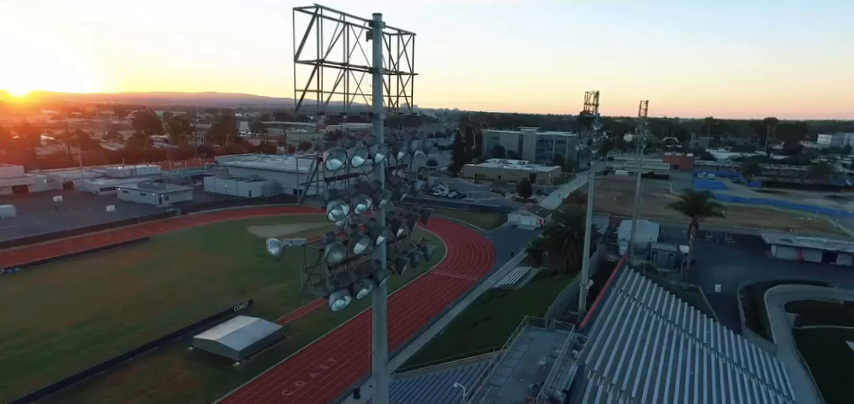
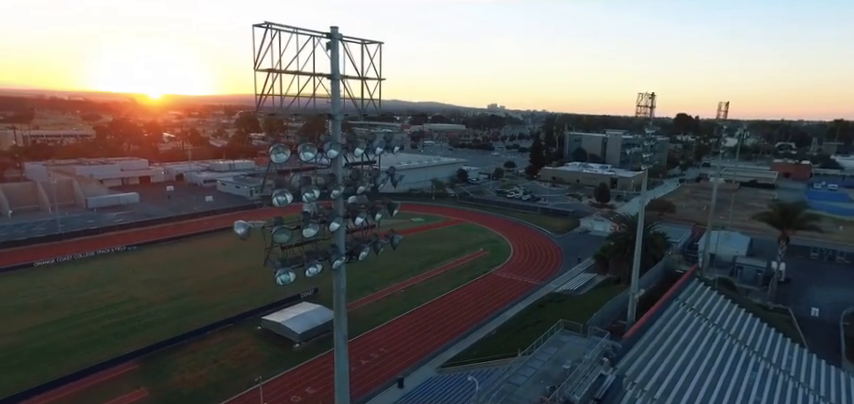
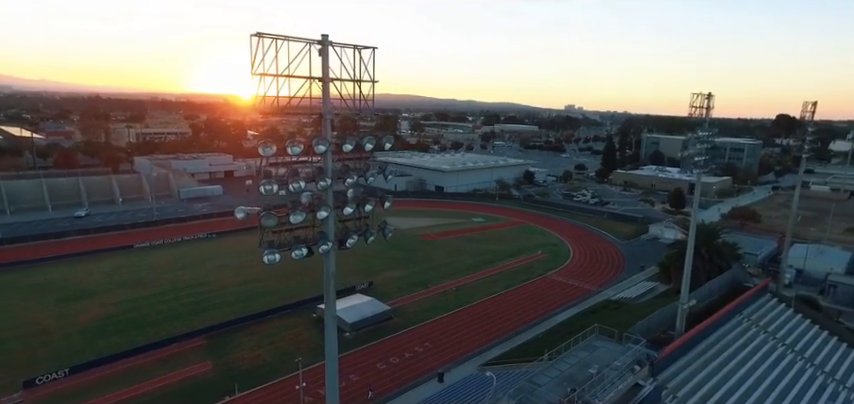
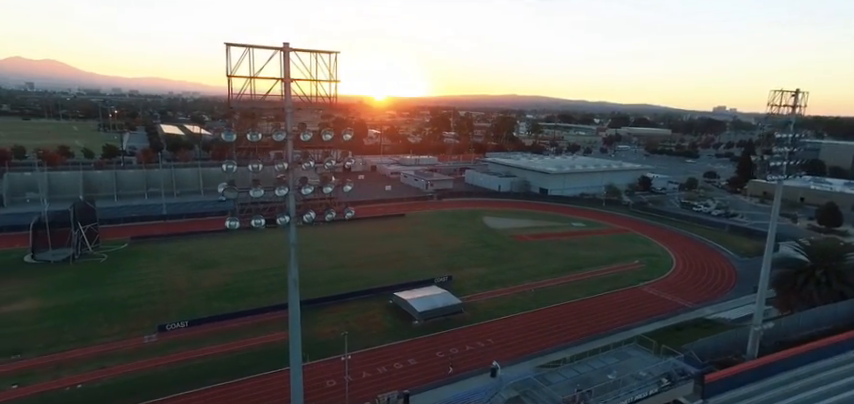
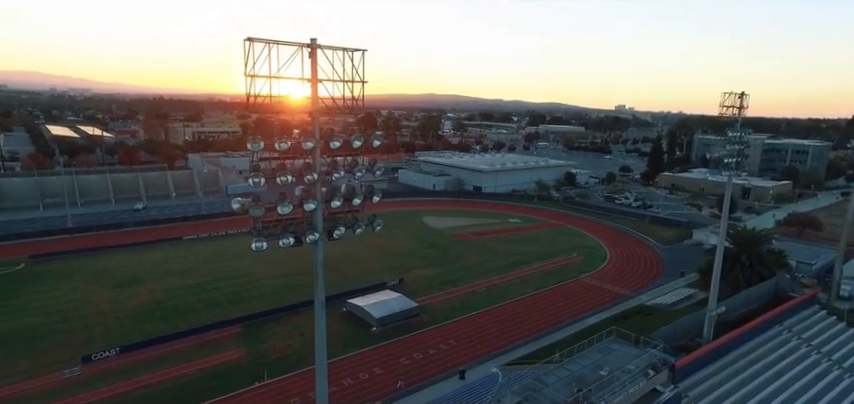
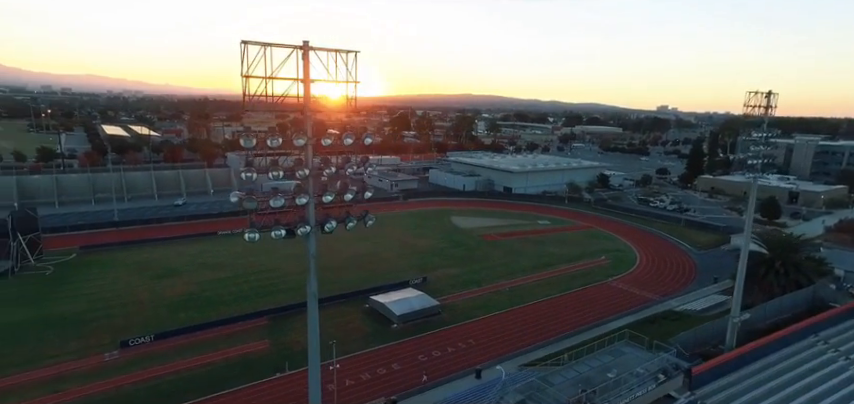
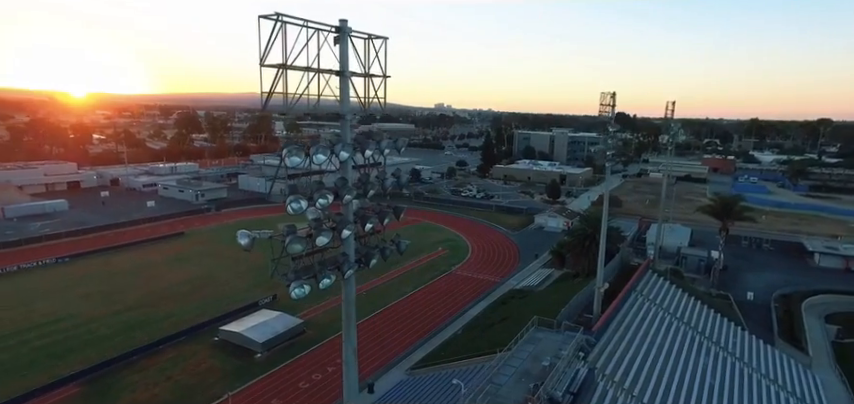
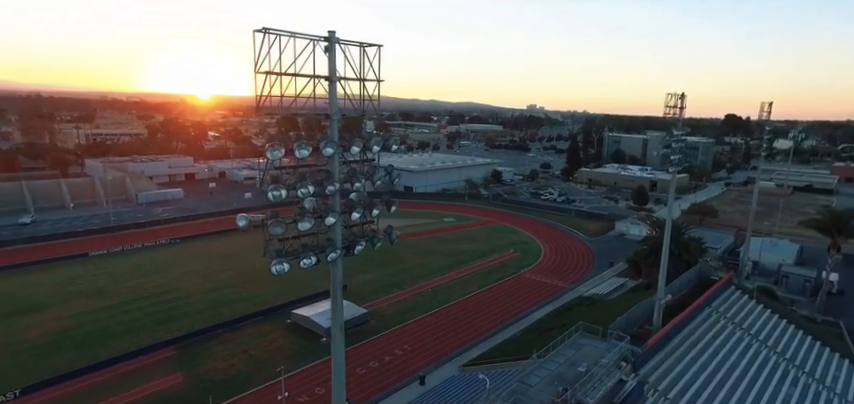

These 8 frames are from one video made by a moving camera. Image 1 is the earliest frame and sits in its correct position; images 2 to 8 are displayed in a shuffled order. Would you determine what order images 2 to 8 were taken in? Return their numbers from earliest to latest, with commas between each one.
7, 2, 8, 3, 5, 6, 4
